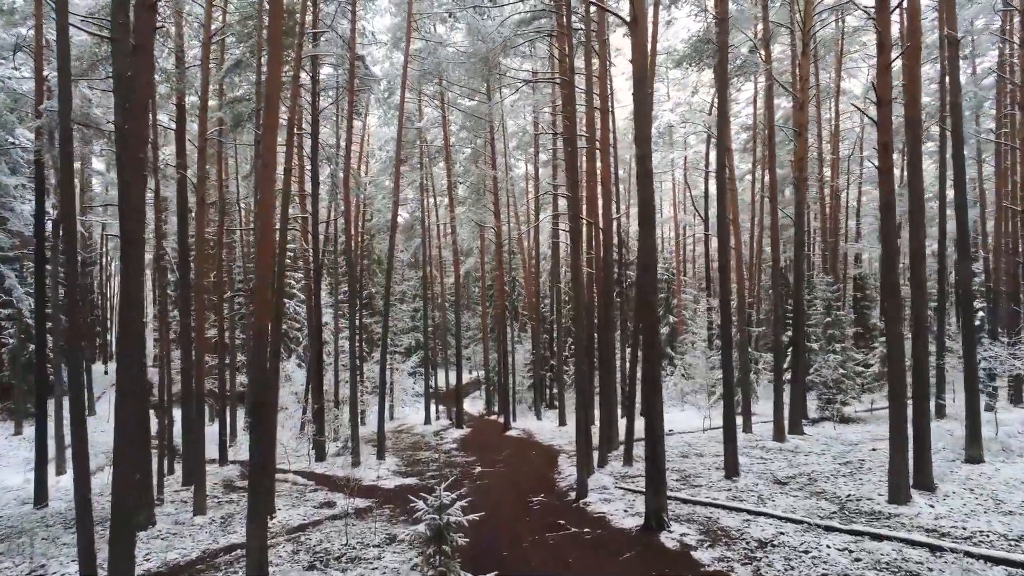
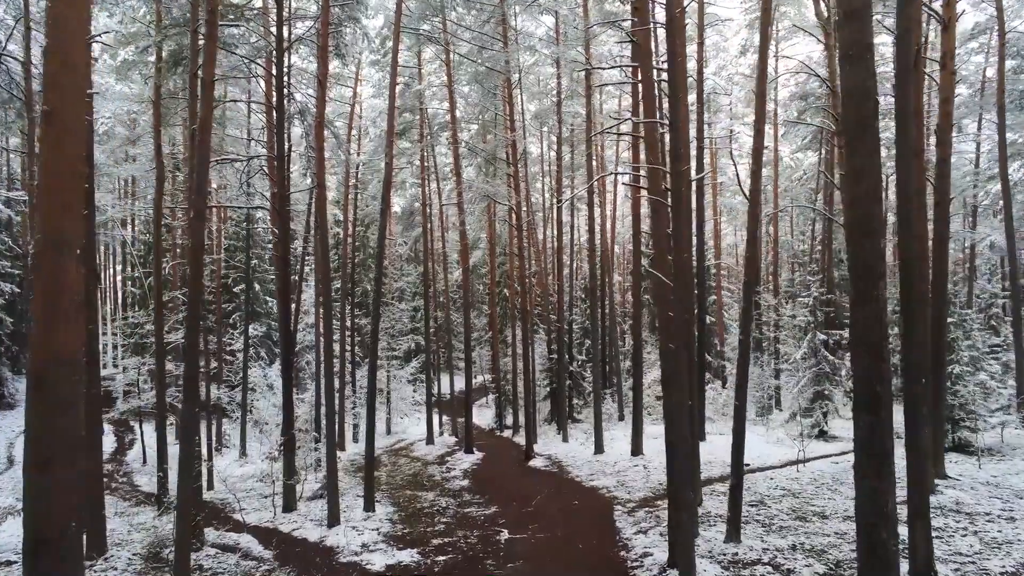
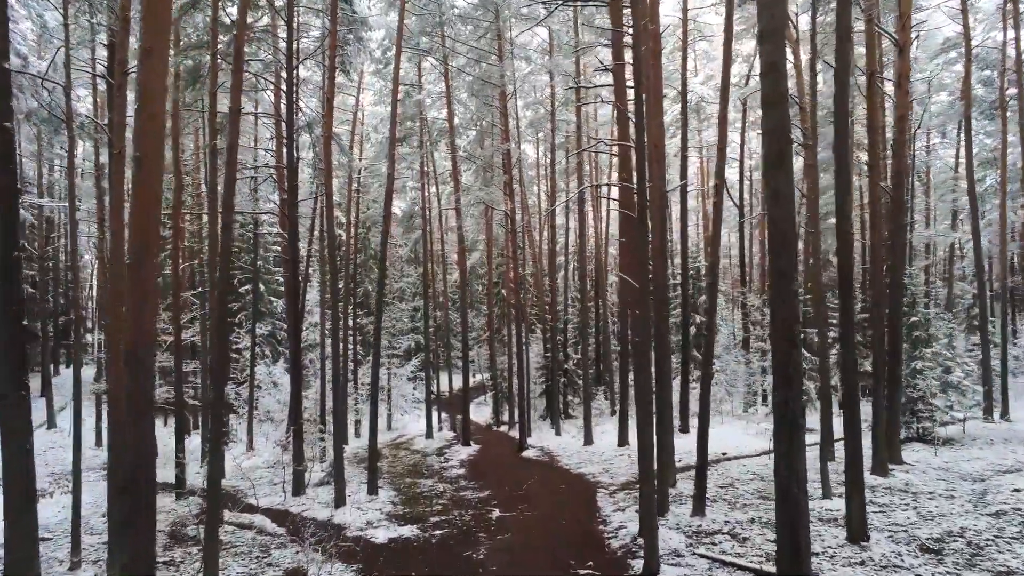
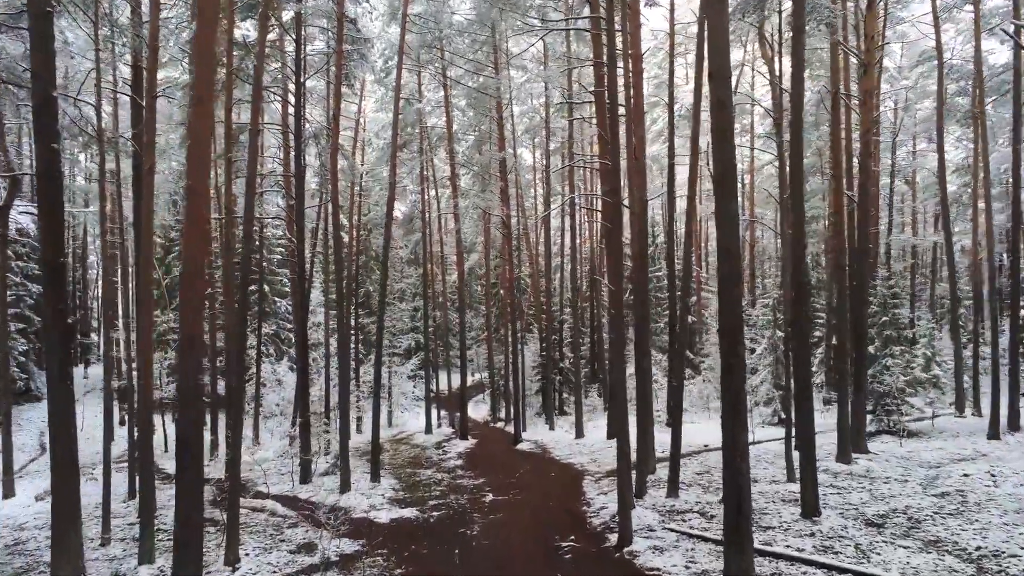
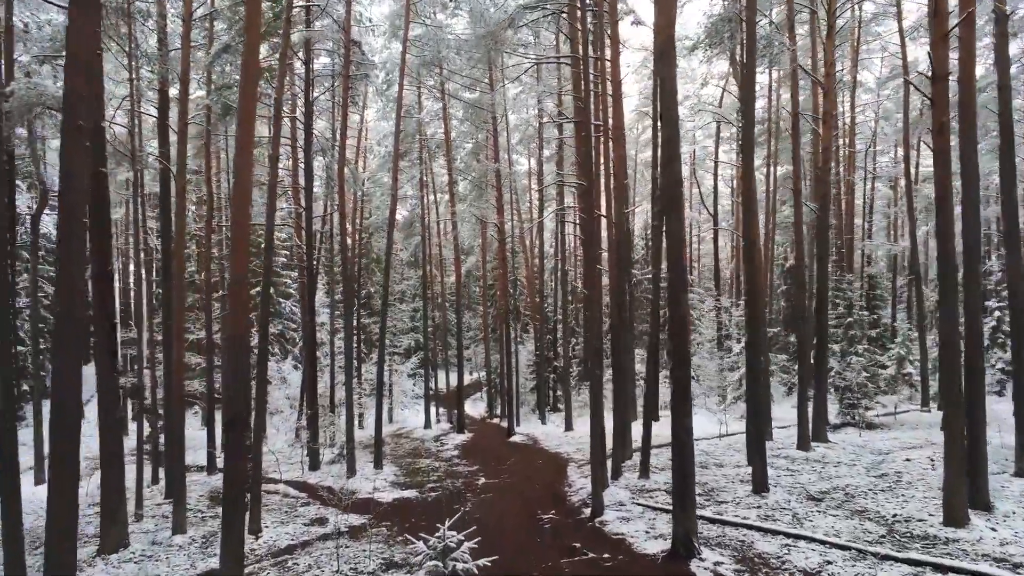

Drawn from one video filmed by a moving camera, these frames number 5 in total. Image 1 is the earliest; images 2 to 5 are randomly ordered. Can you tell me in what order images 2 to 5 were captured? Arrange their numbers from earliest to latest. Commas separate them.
5, 4, 3, 2
